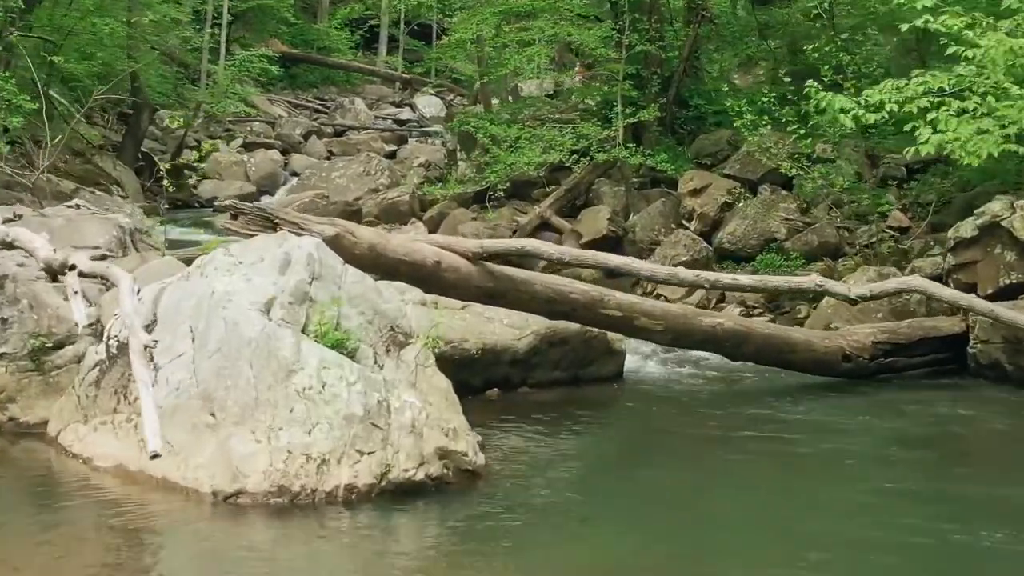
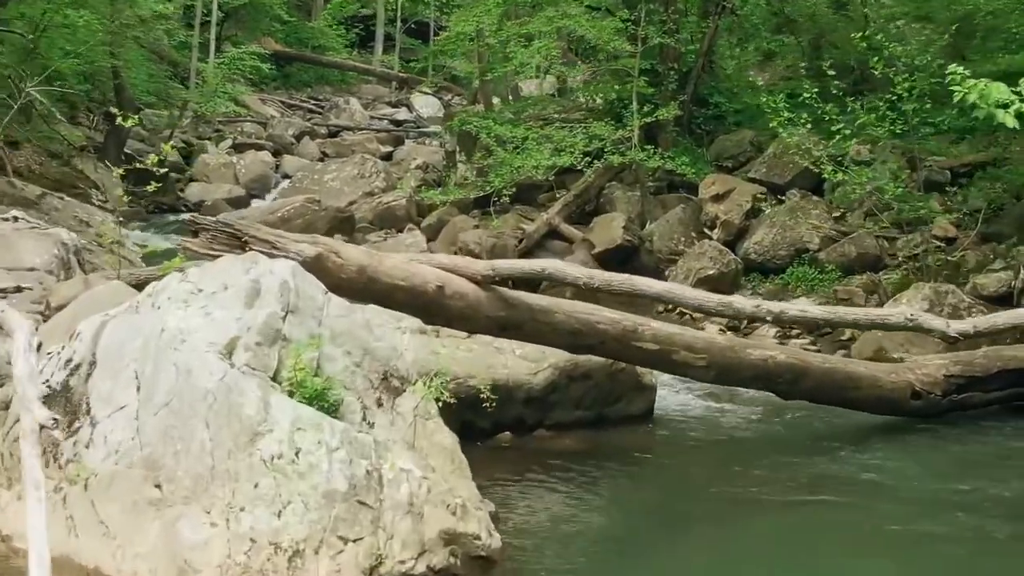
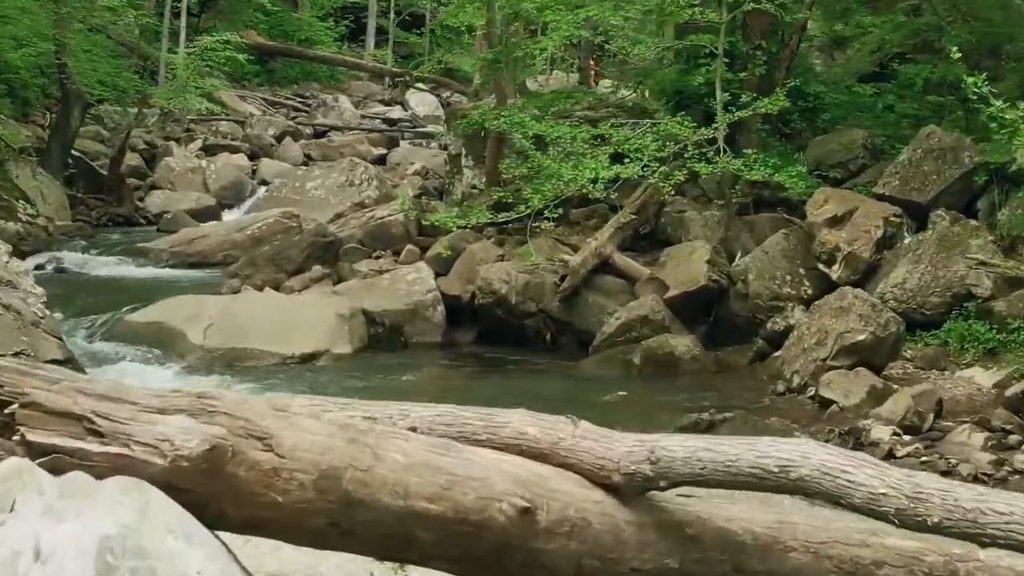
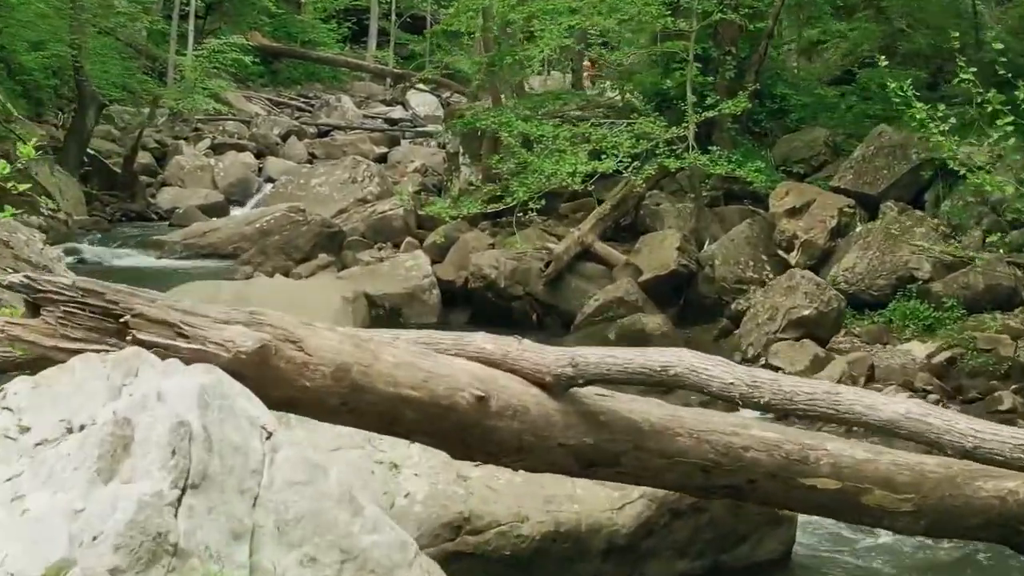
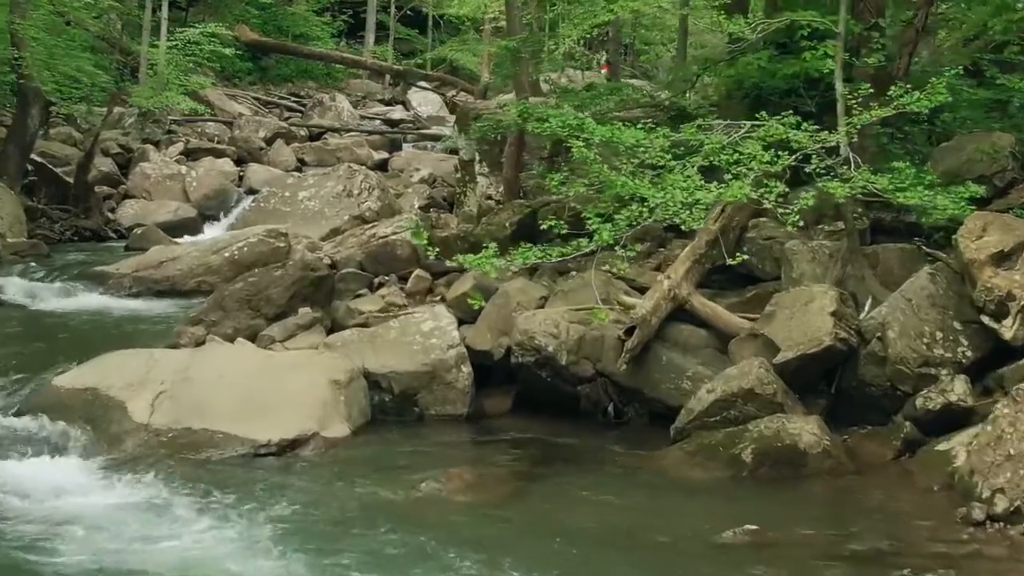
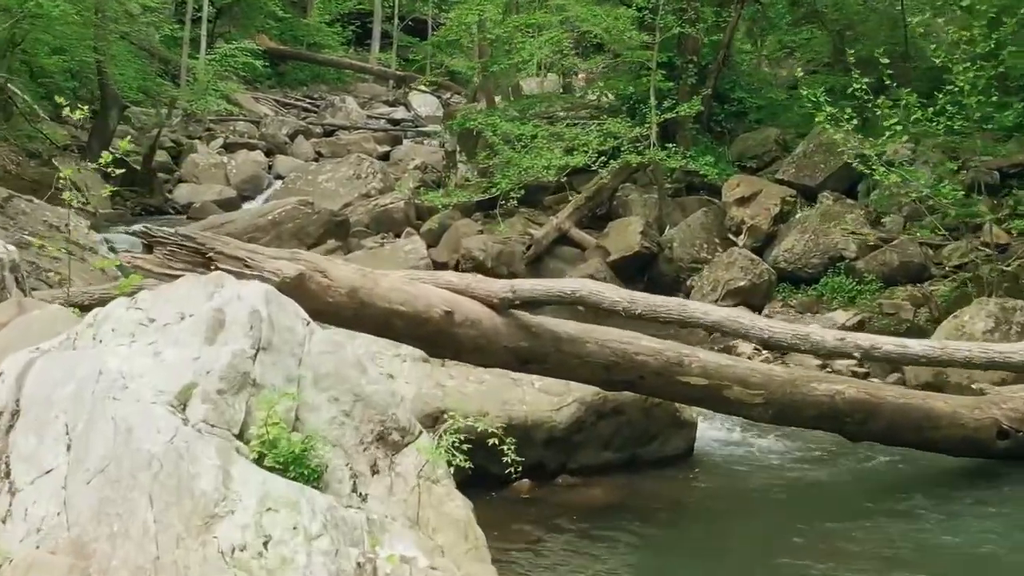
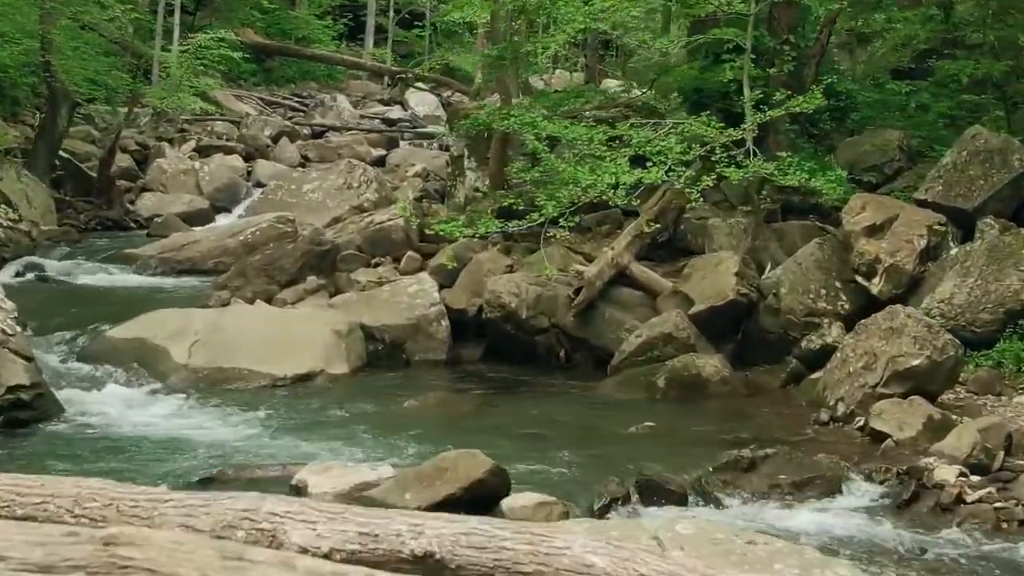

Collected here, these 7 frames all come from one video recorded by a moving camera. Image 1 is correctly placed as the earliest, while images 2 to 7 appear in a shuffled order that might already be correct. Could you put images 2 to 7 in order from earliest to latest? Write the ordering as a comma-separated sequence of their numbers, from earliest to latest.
2, 6, 4, 3, 7, 5
